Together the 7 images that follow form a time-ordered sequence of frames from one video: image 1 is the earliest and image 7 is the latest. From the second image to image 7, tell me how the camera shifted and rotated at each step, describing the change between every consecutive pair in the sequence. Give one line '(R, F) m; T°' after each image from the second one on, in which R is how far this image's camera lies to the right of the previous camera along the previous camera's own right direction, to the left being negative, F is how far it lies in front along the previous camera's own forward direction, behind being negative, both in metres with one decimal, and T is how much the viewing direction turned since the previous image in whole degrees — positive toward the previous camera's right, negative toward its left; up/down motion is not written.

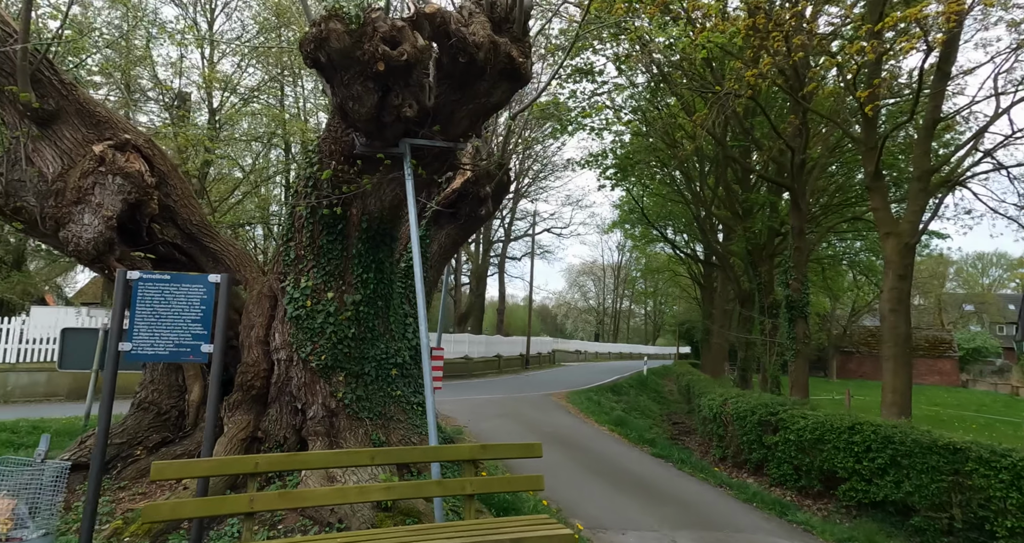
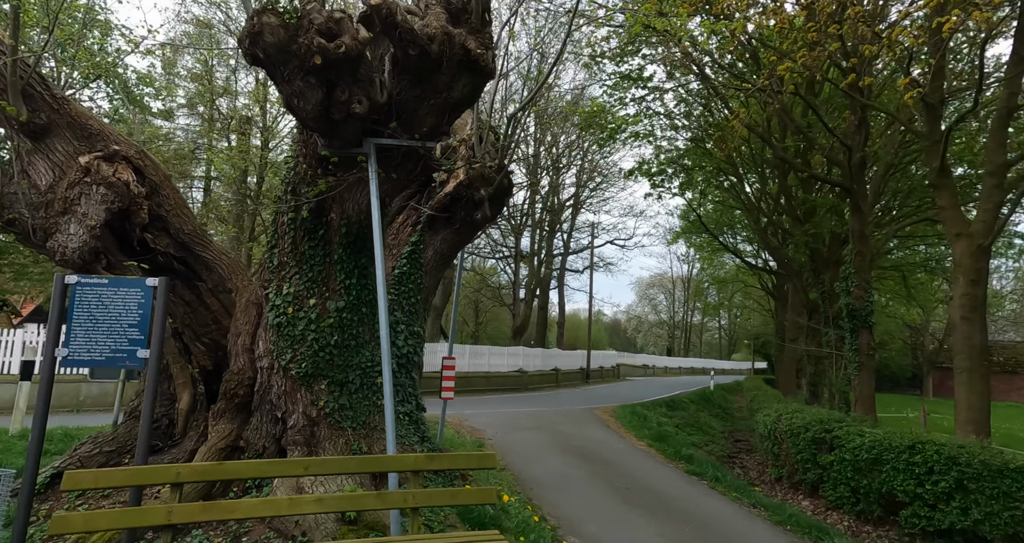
(+0.8, +0.4) m; -6°
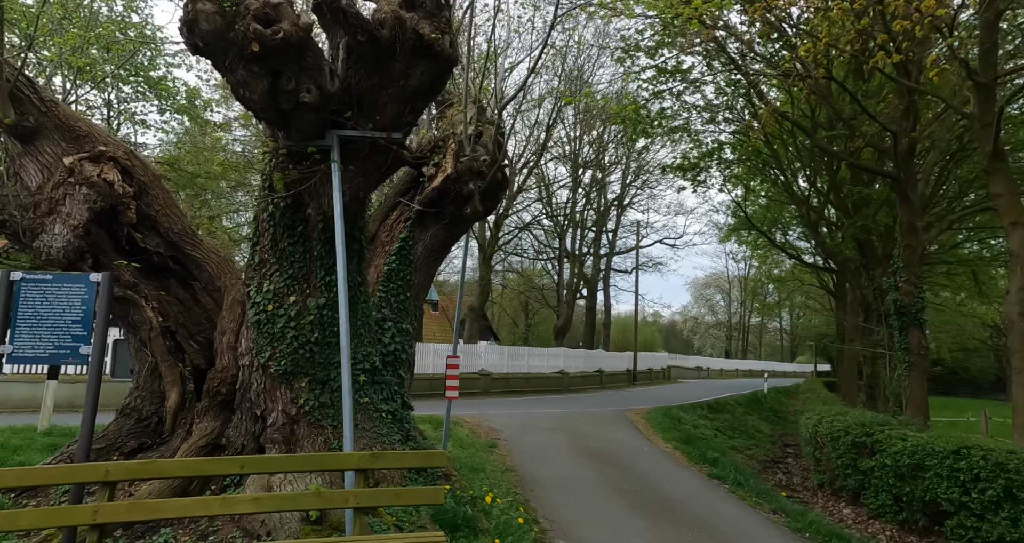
(+0.7, +0.3) m; -5°
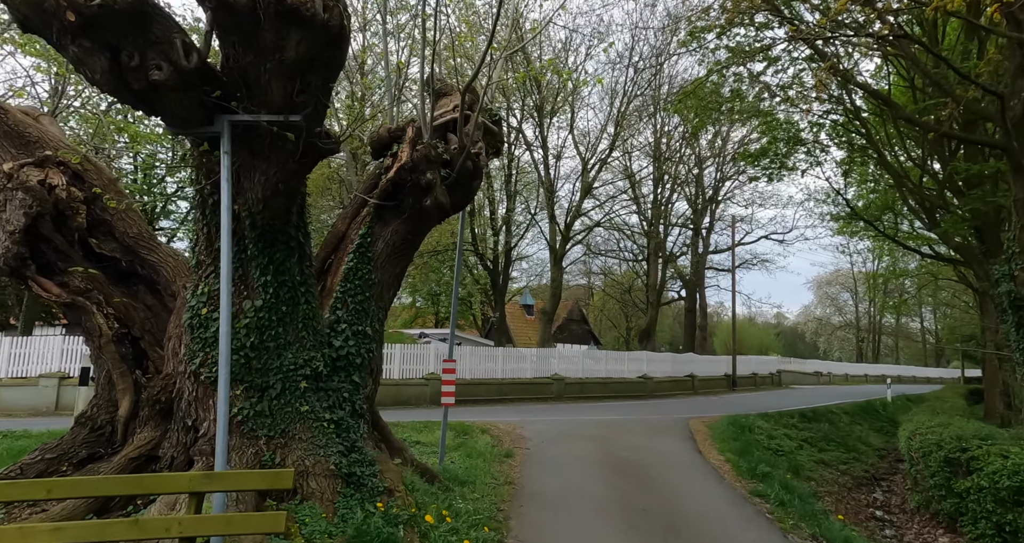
(+1.4, +0.9) m; -10°
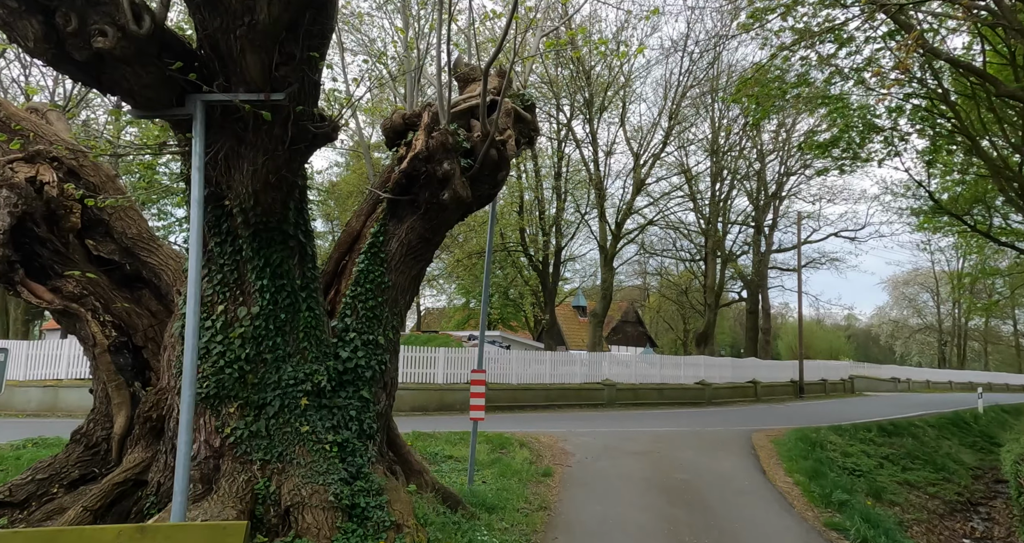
(+0.2, +0.8) m; -5°
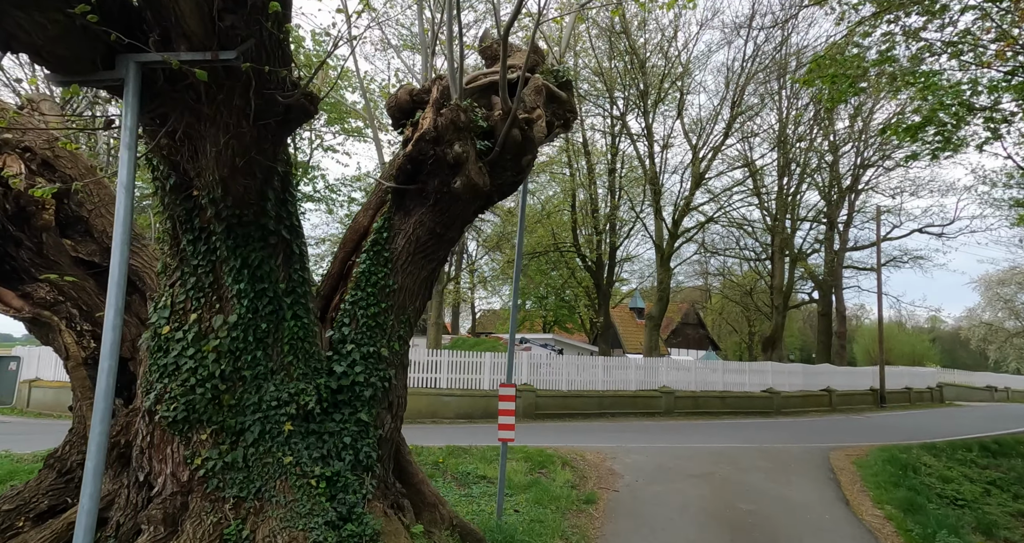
(+0.3, +1.0) m; -5°
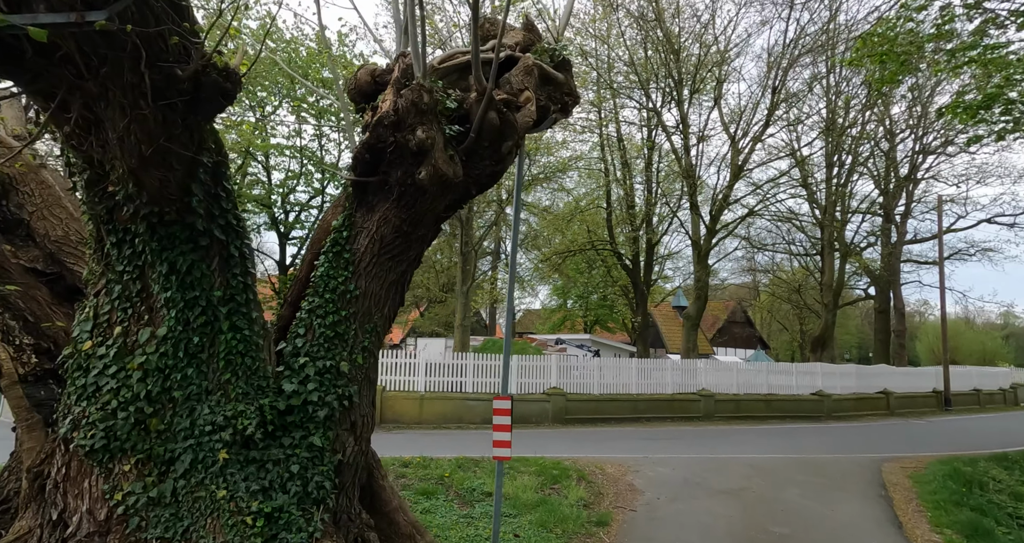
(+0.5, +0.7) m; -4°
